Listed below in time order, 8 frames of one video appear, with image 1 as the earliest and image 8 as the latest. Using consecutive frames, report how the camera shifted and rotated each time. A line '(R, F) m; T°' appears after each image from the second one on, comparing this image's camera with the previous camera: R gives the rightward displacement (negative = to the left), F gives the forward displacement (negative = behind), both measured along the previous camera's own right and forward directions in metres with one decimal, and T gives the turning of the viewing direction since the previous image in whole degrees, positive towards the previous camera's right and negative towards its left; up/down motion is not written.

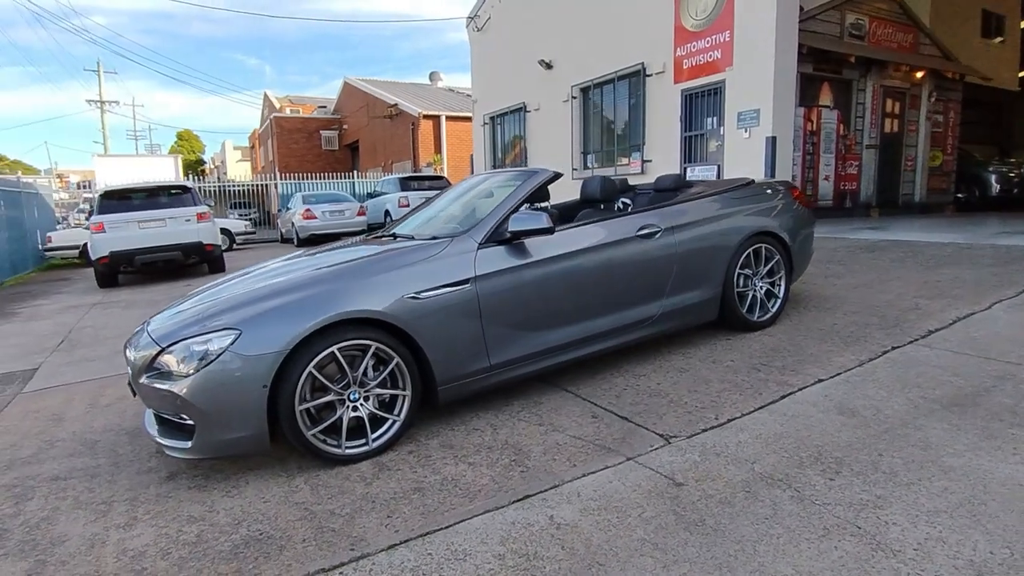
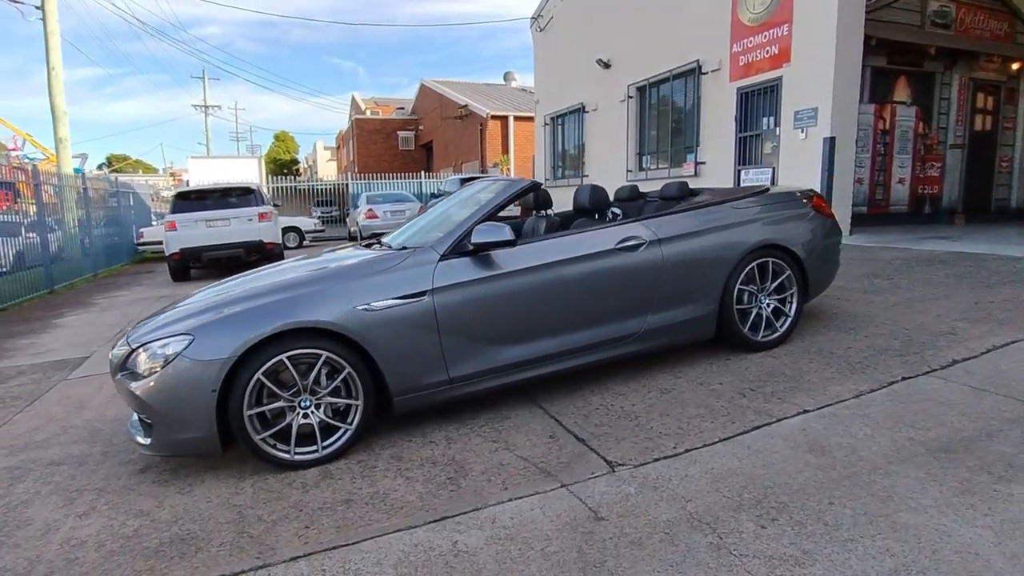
(+0.7, +0.1) m; -8°
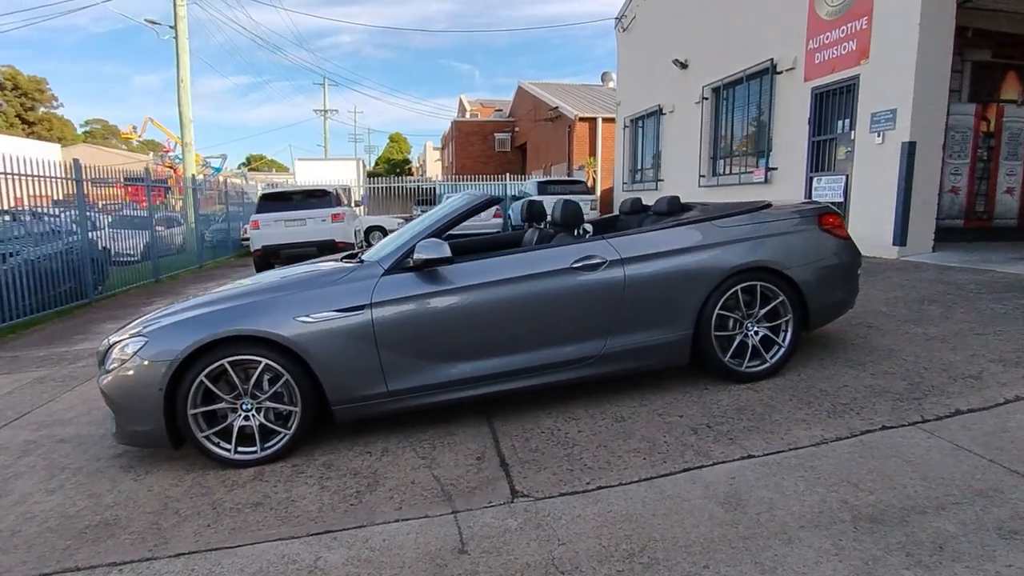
(+1.0, +0.1) m; -10°
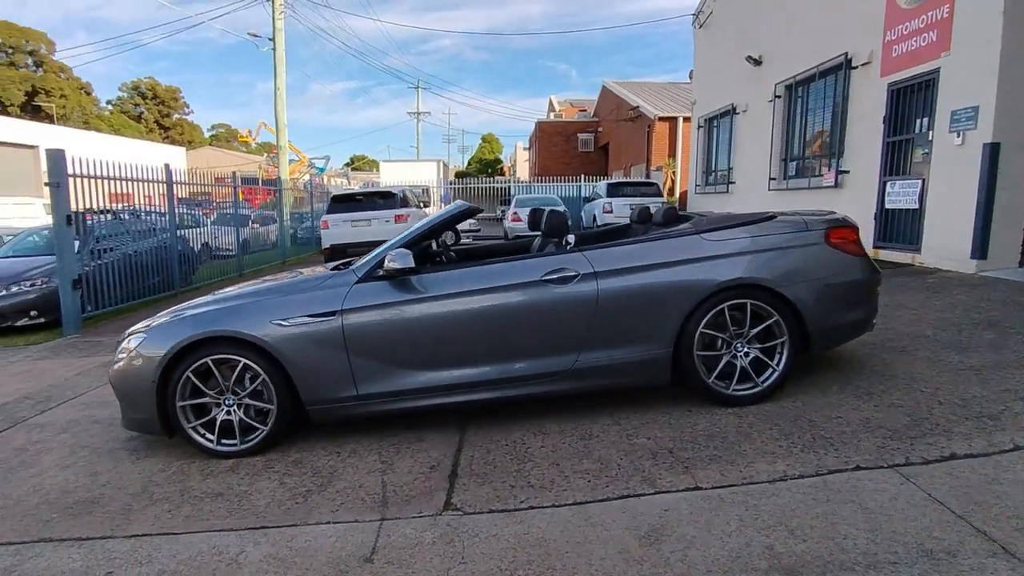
(+0.8, +0.1) m; -9°
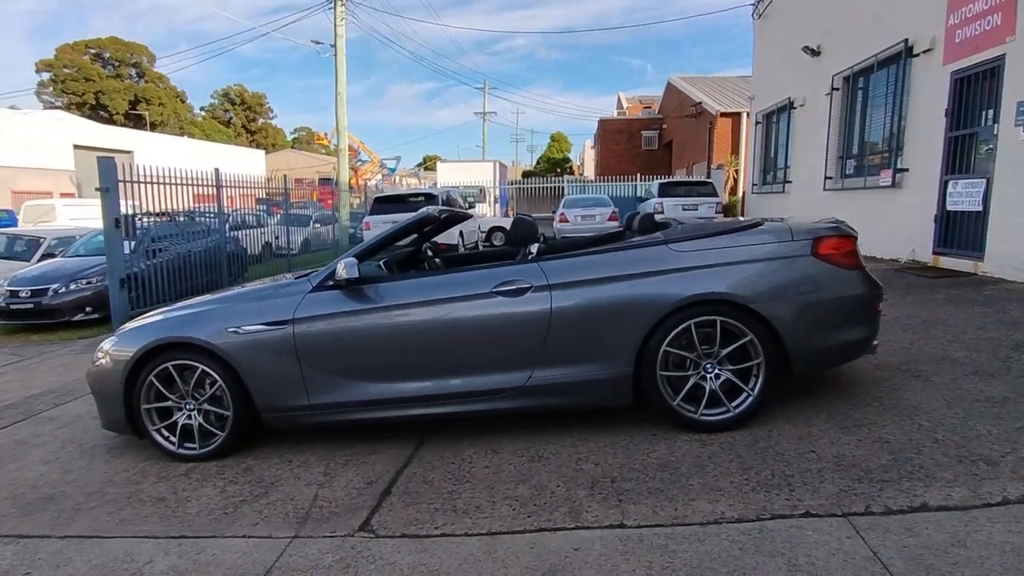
(+0.7, +0.2) m; -7°
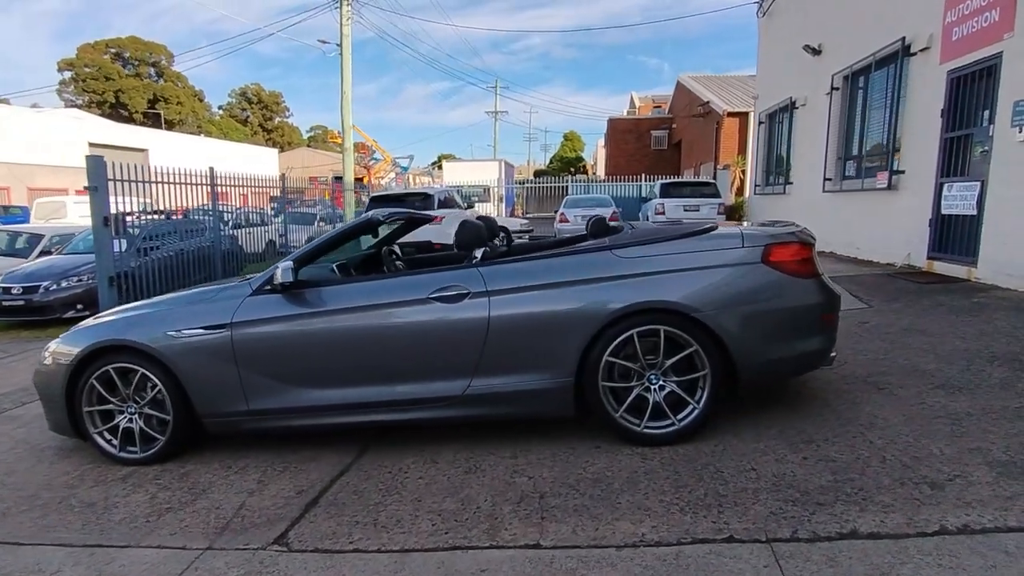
(+0.4, +0.1) m; -1°
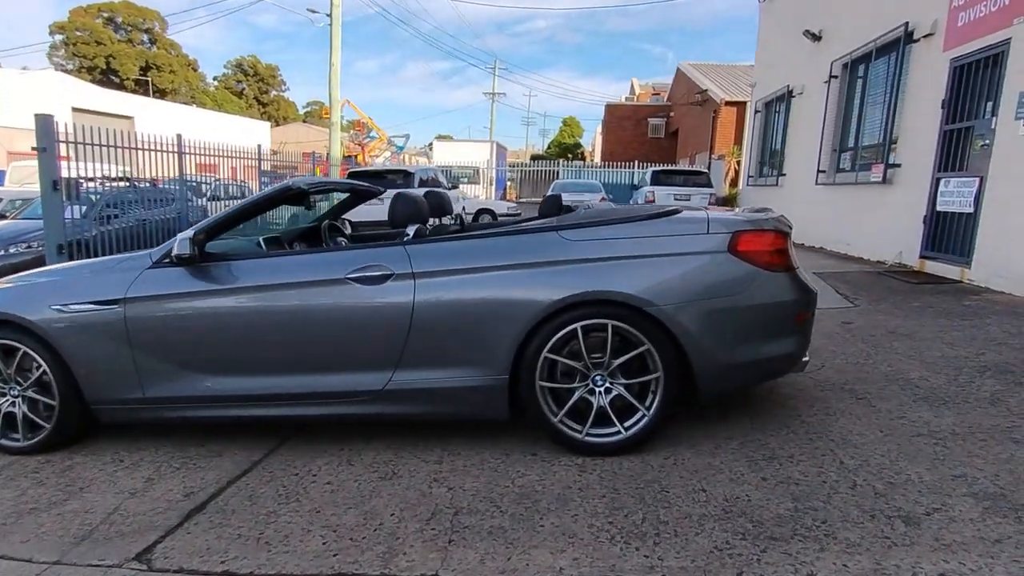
(+0.3, +0.4) m; +1°
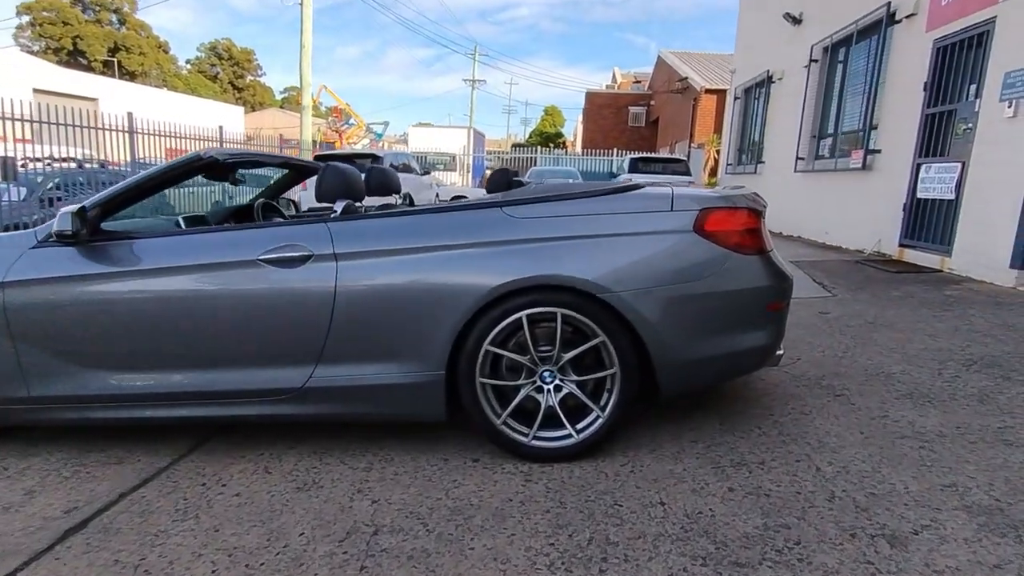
(+0.2, +0.4) m; +2°
